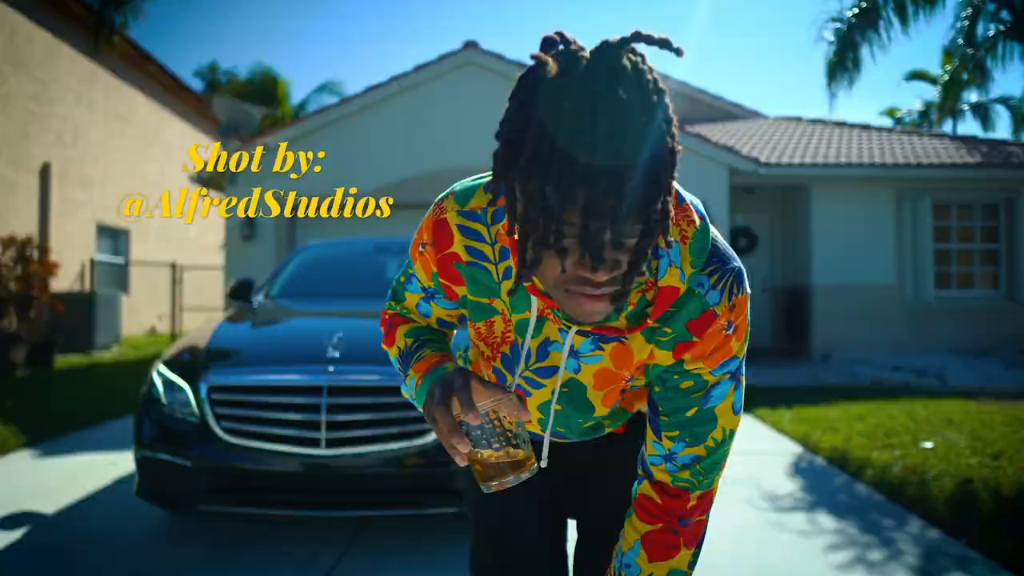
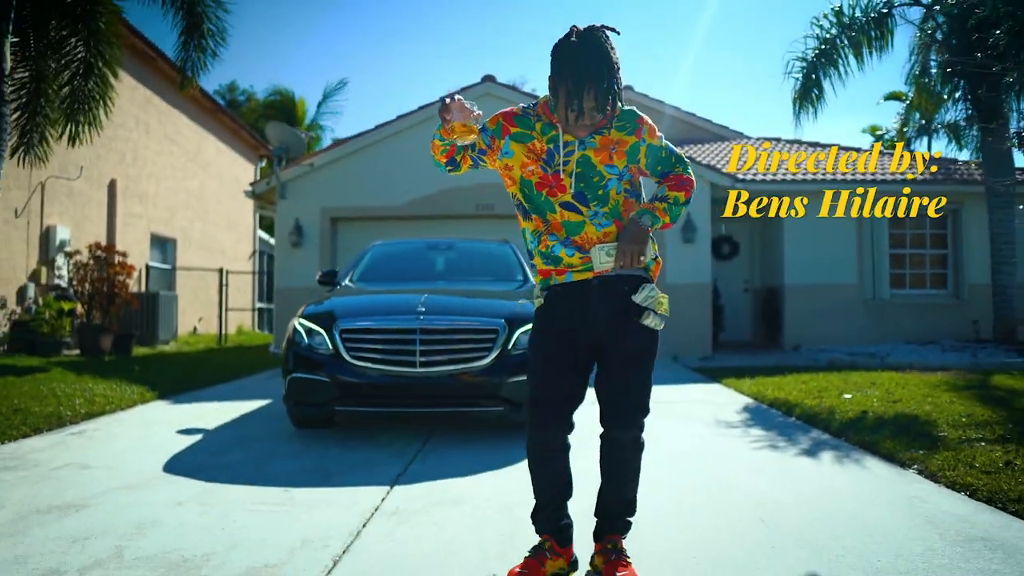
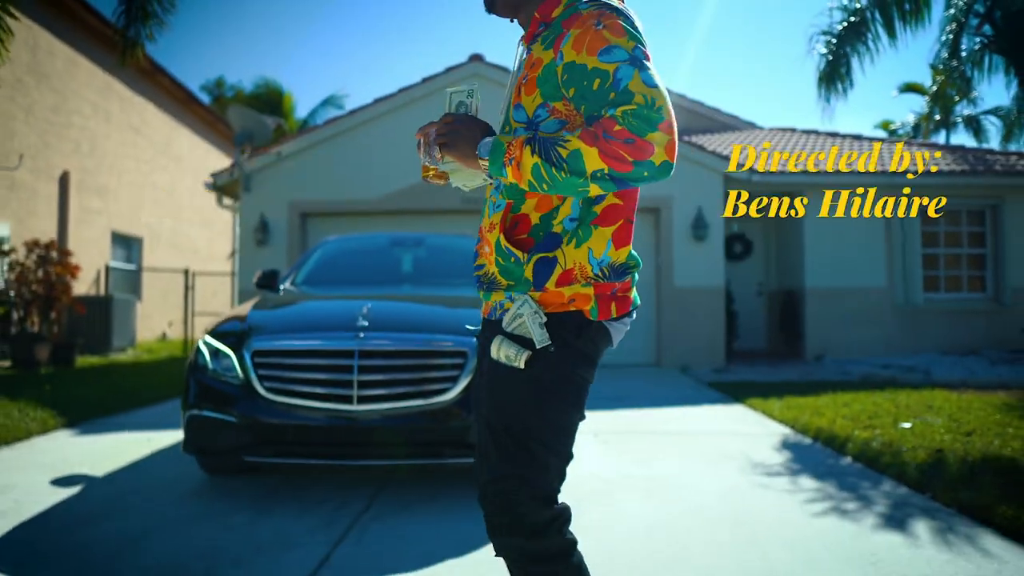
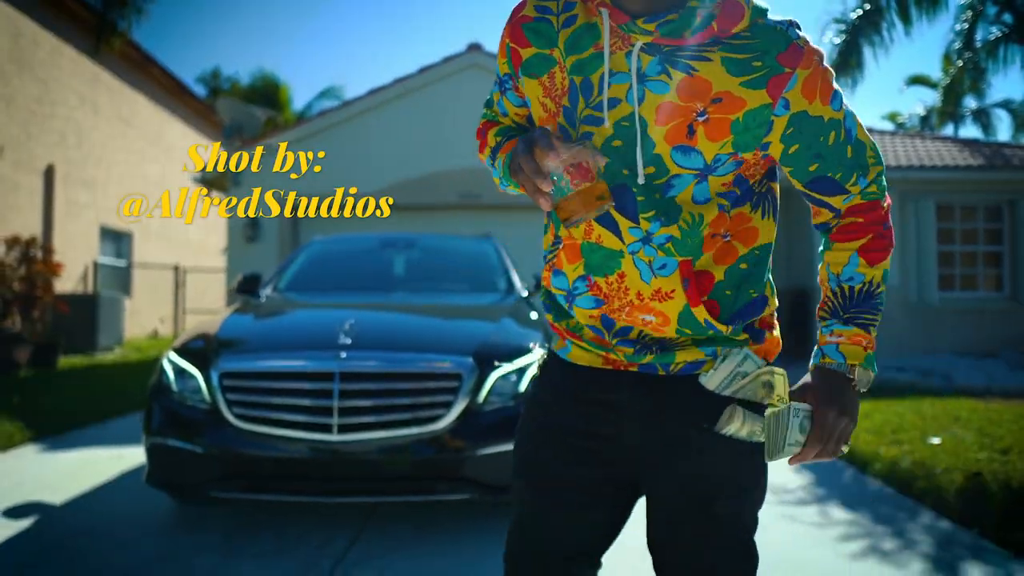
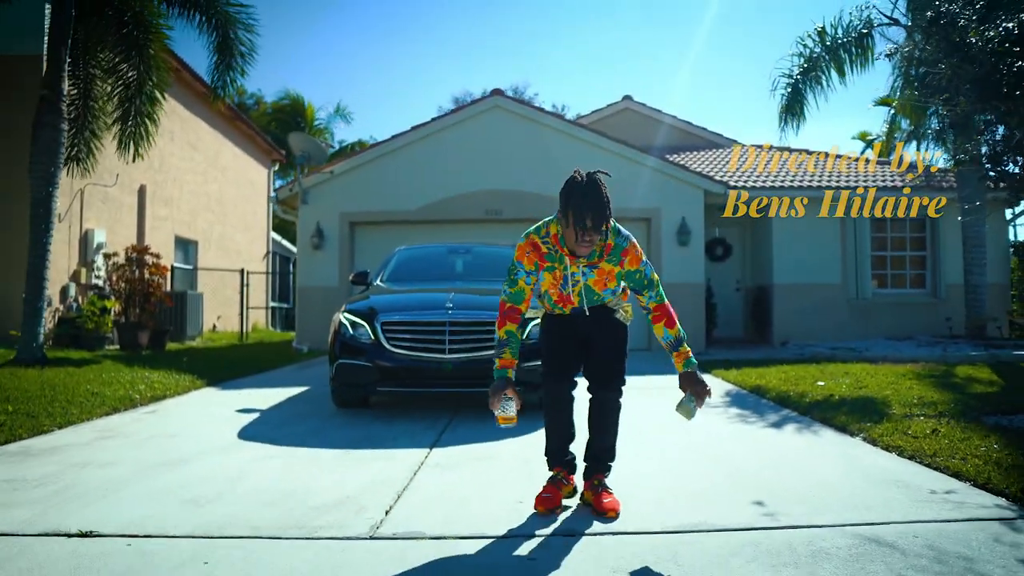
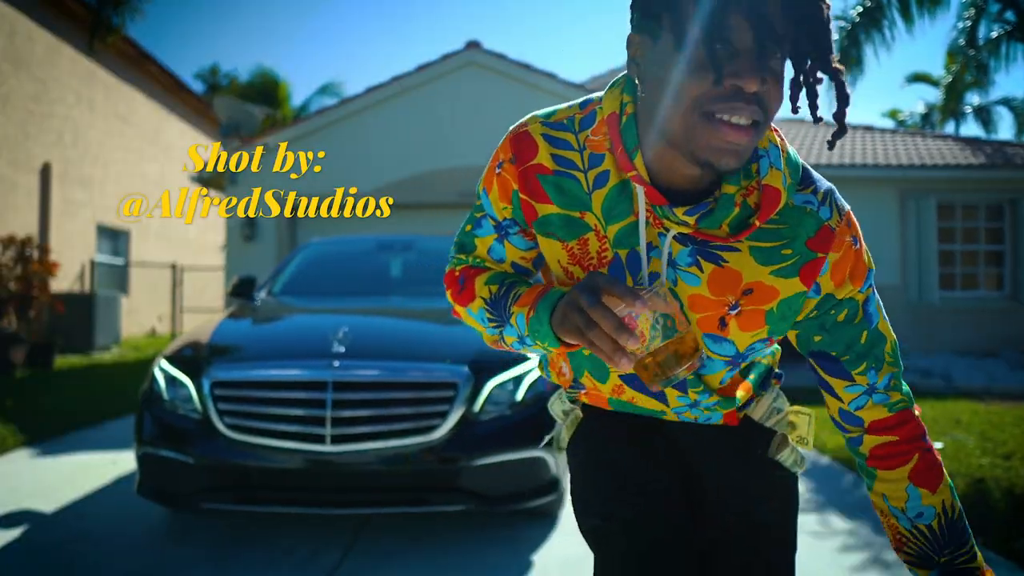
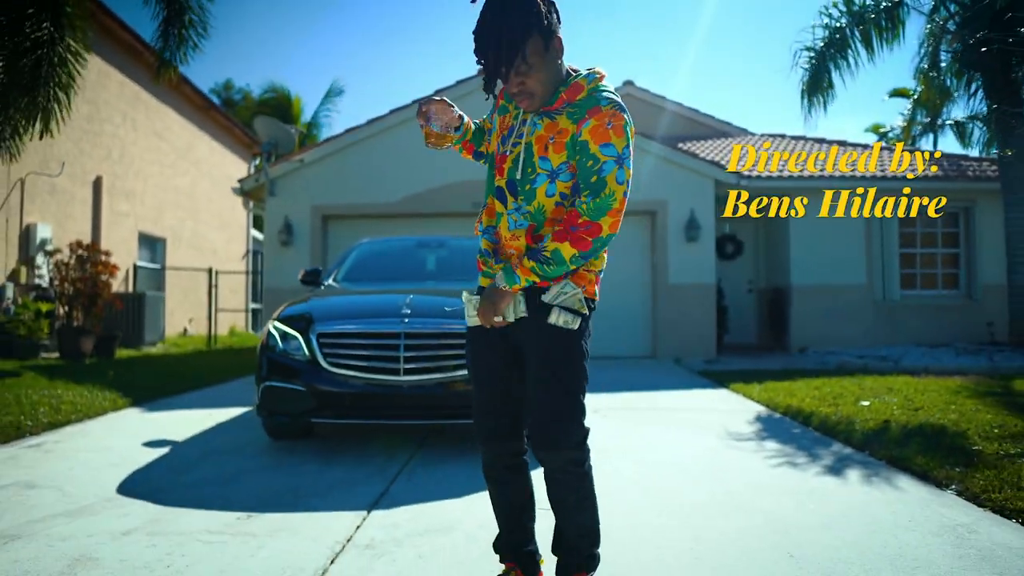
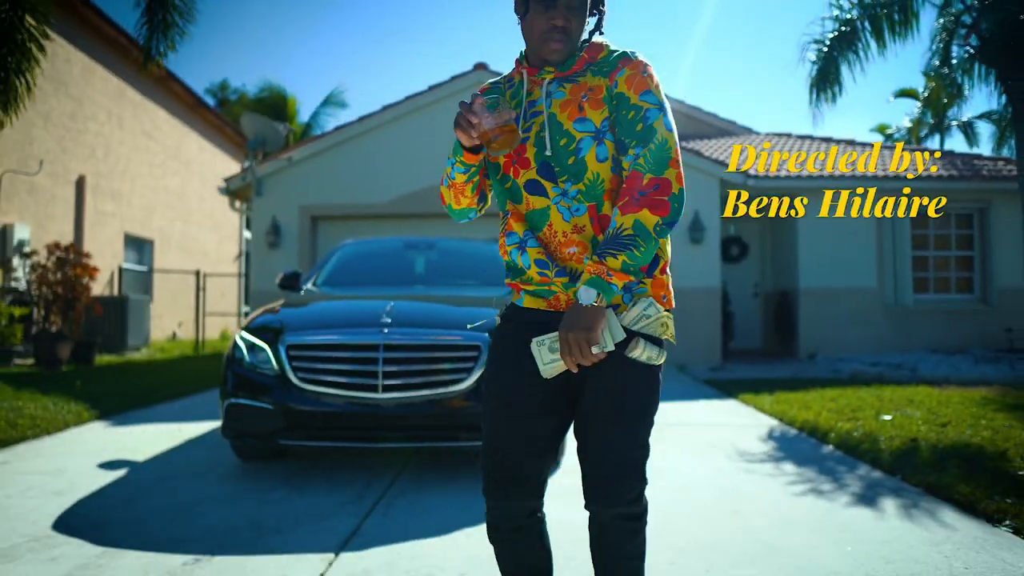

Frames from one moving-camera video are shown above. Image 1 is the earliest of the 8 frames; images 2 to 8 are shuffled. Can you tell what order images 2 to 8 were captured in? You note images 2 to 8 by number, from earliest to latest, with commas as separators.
6, 4, 3, 8, 7, 2, 5
